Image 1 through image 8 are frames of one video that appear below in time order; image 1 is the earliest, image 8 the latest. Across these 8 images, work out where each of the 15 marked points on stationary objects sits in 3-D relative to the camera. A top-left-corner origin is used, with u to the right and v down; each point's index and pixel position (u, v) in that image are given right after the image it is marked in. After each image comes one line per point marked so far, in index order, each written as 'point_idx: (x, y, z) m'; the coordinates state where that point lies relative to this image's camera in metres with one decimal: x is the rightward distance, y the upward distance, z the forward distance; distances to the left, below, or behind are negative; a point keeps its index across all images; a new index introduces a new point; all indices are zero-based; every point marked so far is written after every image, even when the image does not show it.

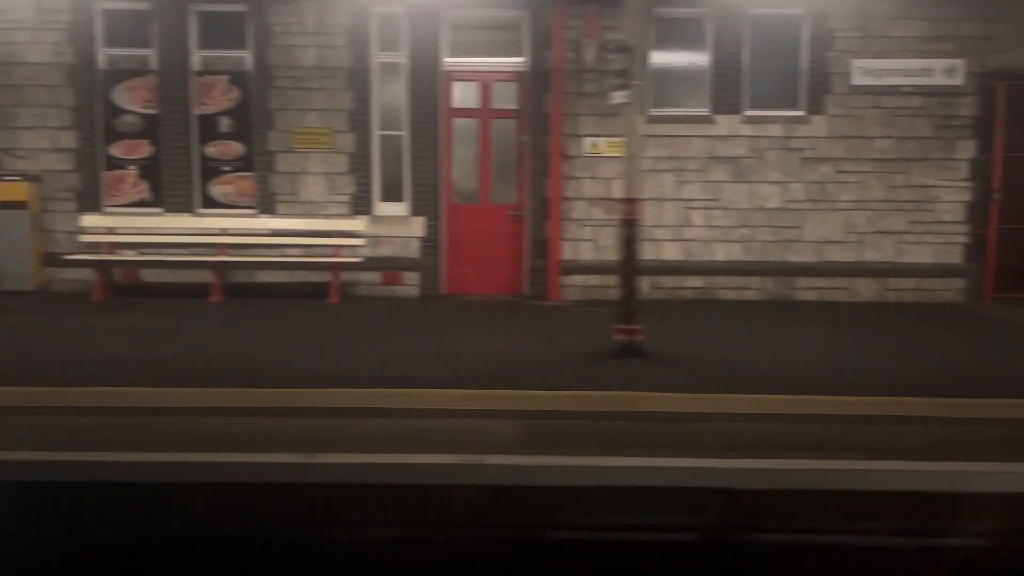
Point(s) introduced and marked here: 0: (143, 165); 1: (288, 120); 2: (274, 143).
0: (-4.2, +1.4, +9.7) m
1: (-2.5, +1.9, +9.5) m
2: (-2.7, +1.6, +9.6) m
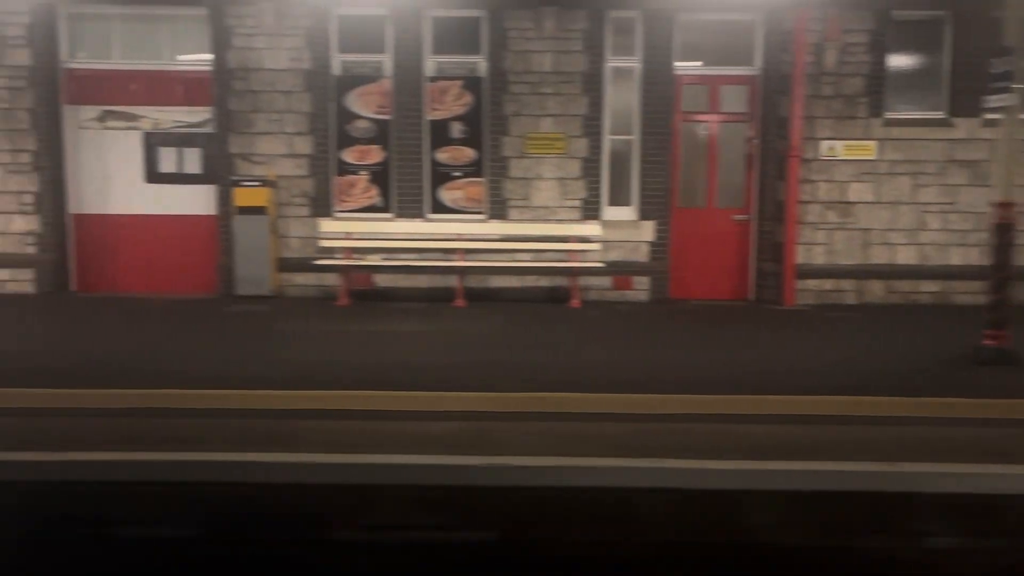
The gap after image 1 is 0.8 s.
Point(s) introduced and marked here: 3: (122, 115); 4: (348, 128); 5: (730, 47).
0: (-1.6, +1.4, +9.7) m
1: (+0.1, +1.8, +9.6) m
2: (0.0, +1.6, +9.6) m
3: (-4.5, +2.0, +9.8) m
4: (-1.9, +1.8, +9.6) m
5: (+2.5, +2.8, +9.7) m
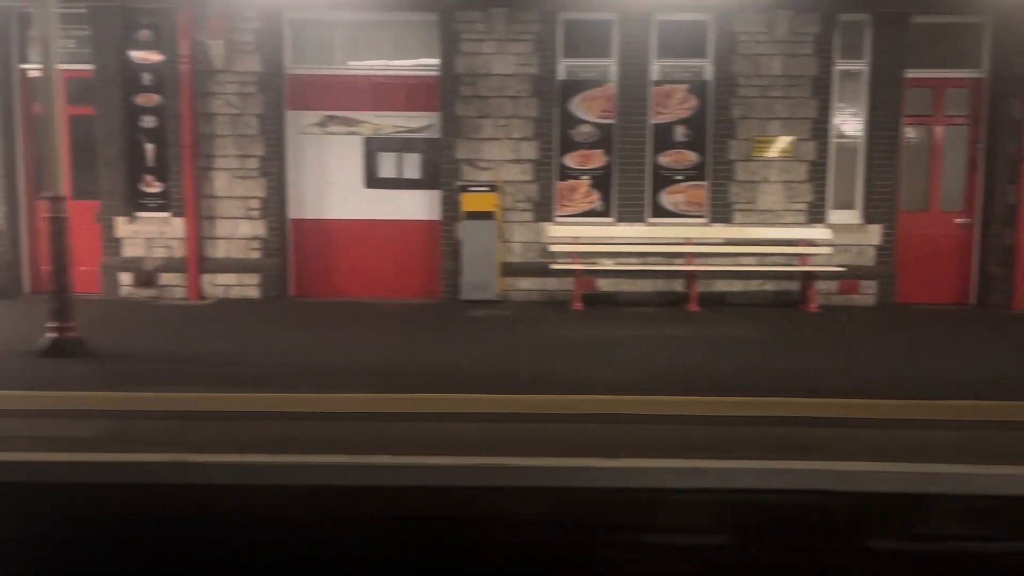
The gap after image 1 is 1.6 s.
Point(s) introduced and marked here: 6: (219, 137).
0: (+1.0, +1.3, +9.7) m
1: (+2.7, +1.8, +9.5) m
2: (+2.5, +1.5, +9.6) m
3: (-2.0, +2.0, +9.8) m
4: (+0.7, +1.8, +9.6) m
5: (+5.0, +2.7, +9.6) m
6: (-3.3, +1.7, +9.6) m
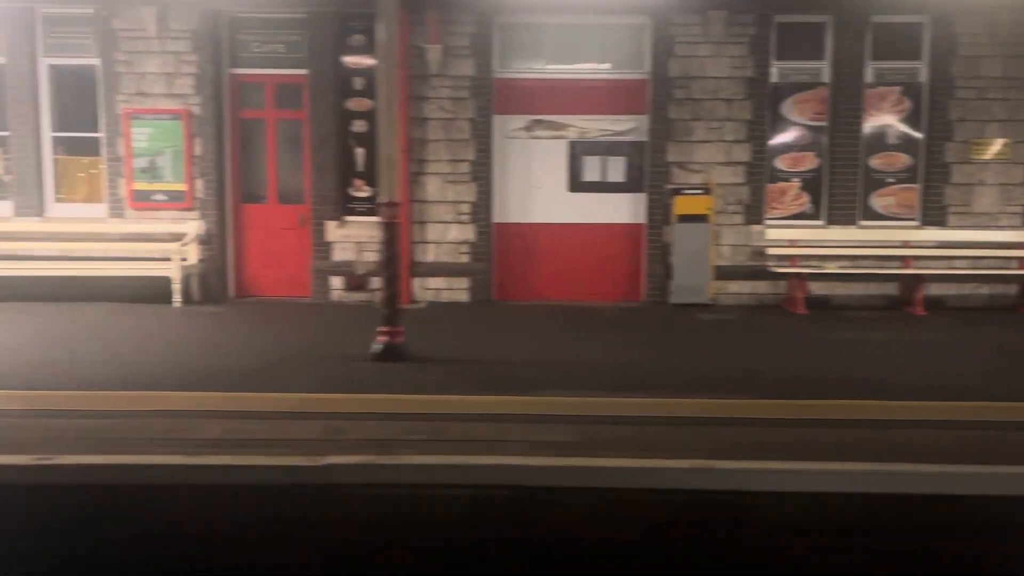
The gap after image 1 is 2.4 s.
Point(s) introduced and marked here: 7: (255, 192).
0: (+3.4, +1.3, +9.7) m
1: (+5.1, +1.7, +9.5) m
2: (+4.9, +1.5, +9.5) m
3: (+0.4, +1.9, +9.8) m
4: (+3.1, +1.7, +9.6) m
5: (+7.4, +2.7, +9.5) m
6: (-0.9, +1.7, +9.6) m
7: (-3.0, +1.1, +10.0) m
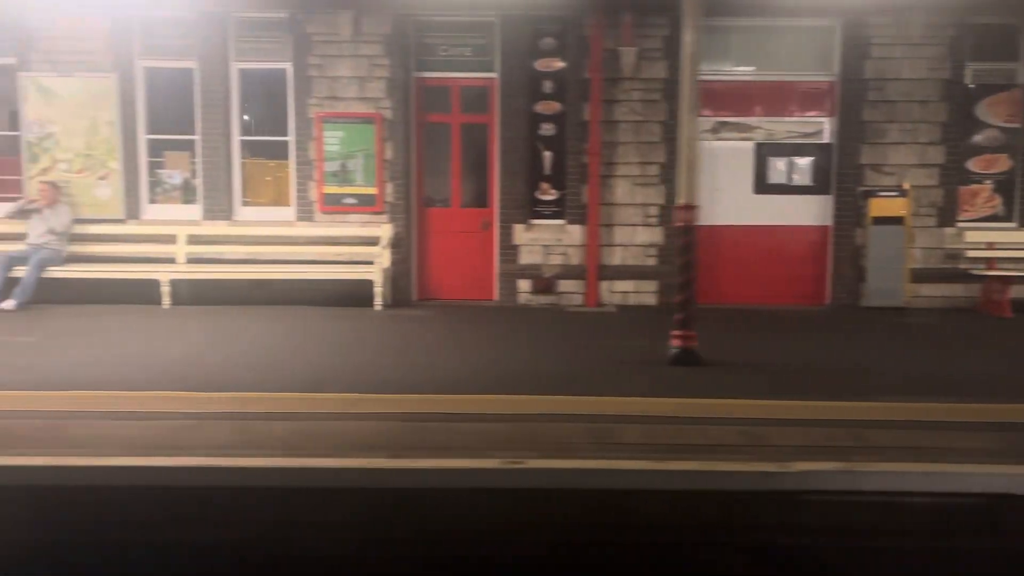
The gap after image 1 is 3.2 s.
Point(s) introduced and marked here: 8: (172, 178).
0: (+5.5, +1.2, +9.6) m
1: (+7.2, +1.7, +9.3) m
2: (+7.1, +1.5, +9.4) m
3: (+2.6, +1.9, +9.8) m
4: (+5.2, +1.7, +9.5) m
5: (+9.6, +2.6, +9.3) m
6: (+1.2, +1.6, +9.6) m
7: (-0.9, +1.1, +10.0) m
8: (-4.0, +1.3, +9.8) m
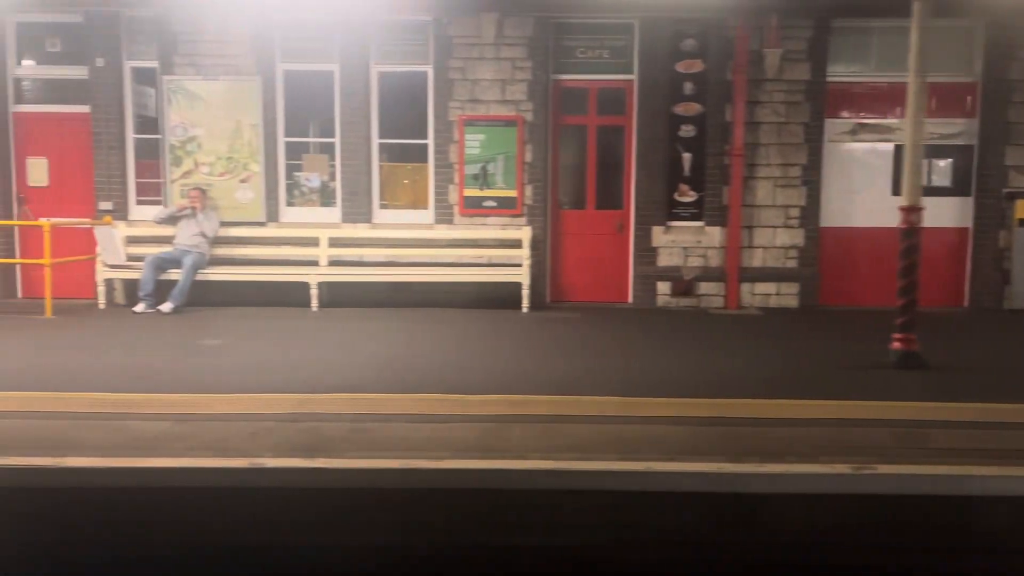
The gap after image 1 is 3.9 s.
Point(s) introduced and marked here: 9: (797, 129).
0: (+7.1, +1.2, +9.5) m
1: (+8.8, +1.7, +9.2) m
2: (+8.6, +1.4, +9.3) m
3: (+4.2, +1.9, +9.8) m
4: (+6.8, +1.7, +9.4) m
5: (+11.2, +2.6, +9.2) m
6: (+2.8, +1.6, +9.6) m
7: (+0.7, +1.1, +10.0) m
8: (-2.4, +1.3, +9.9) m
9: (+3.2, +1.8, +9.5) m
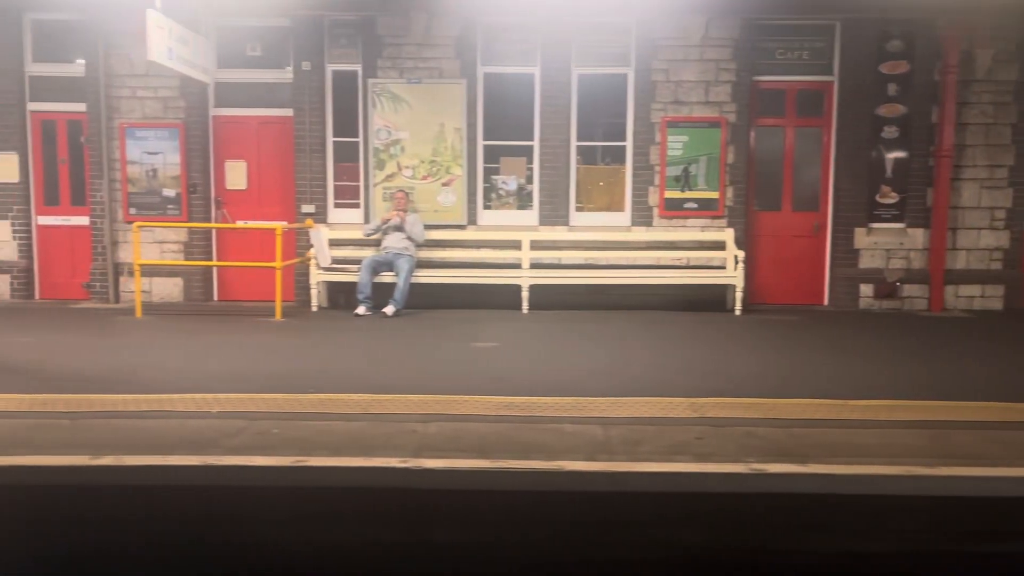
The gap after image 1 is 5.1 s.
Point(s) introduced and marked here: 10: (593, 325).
0: (+9.4, +1.2, +9.3) m
1: (+11.1, +1.7, +9.0) m
2: (+10.9, +1.4, +9.1) m
3: (+6.5, +1.8, +9.7) m
4: (+9.1, +1.6, +9.3) m
5: (+13.5, +2.6, +9.0) m
6: (+5.1, +1.6, +9.5) m
7: (+3.0, +1.1, +10.0) m
8: (-0.1, +1.2, +9.9) m
9: (+5.5, +1.8, +9.4) m
10: (+0.9, -0.4, +8.9) m
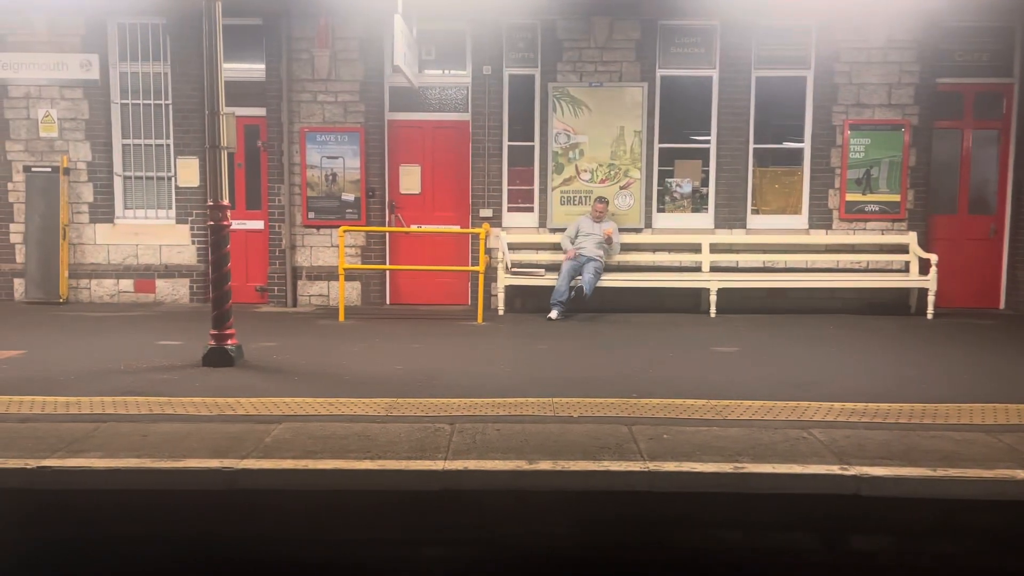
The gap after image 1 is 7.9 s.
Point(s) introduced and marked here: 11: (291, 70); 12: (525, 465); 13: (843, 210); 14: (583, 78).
0: (+11.4, +1.1, +9.1) m
1: (+13.1, +1.6, +8.8) m
2: (+13.0, +1.4, +8.8) m
3: (+8.5, +1.8, +9.5) m
4: (+11.1, +1.6, +9.1) m
5: (+15.5, +2.5, +8.7) m
6: (+7.2, +1.5, +9.4) m
7: (+5.1, +1.0, +9.9) m
8: (+2.0, +1.2, +9.9) m
9: (+7.5, +1.7, +9.3) m
10: (+2.9, -0.5, +8.9) m
11: (-2.5, +2.5, +9.7) m
12: (0.0, -0.8, +3.9) m
13: (+3.8, +0.9, +9.6) m
14: (+0.8, +2.4, +9.6) m
